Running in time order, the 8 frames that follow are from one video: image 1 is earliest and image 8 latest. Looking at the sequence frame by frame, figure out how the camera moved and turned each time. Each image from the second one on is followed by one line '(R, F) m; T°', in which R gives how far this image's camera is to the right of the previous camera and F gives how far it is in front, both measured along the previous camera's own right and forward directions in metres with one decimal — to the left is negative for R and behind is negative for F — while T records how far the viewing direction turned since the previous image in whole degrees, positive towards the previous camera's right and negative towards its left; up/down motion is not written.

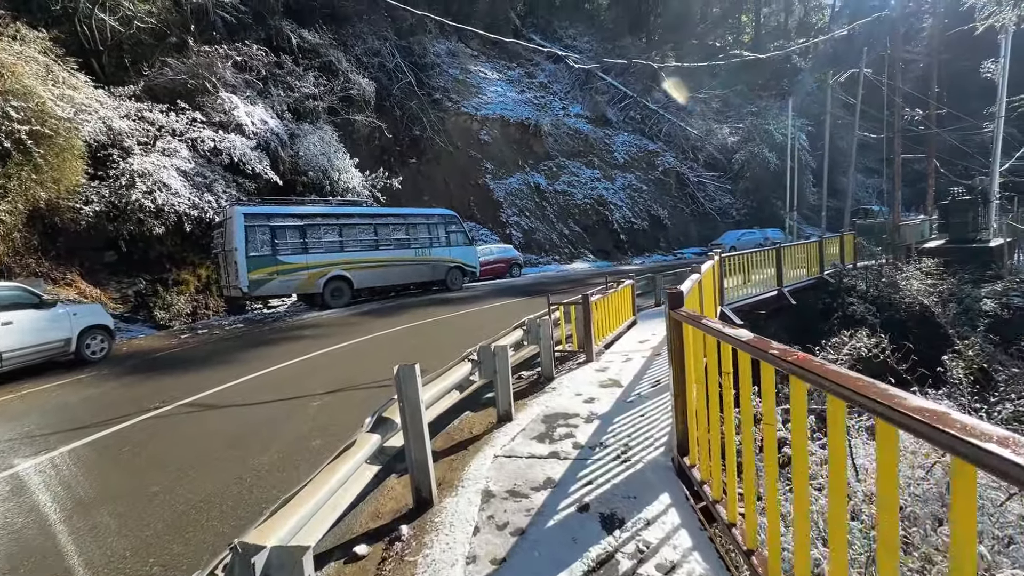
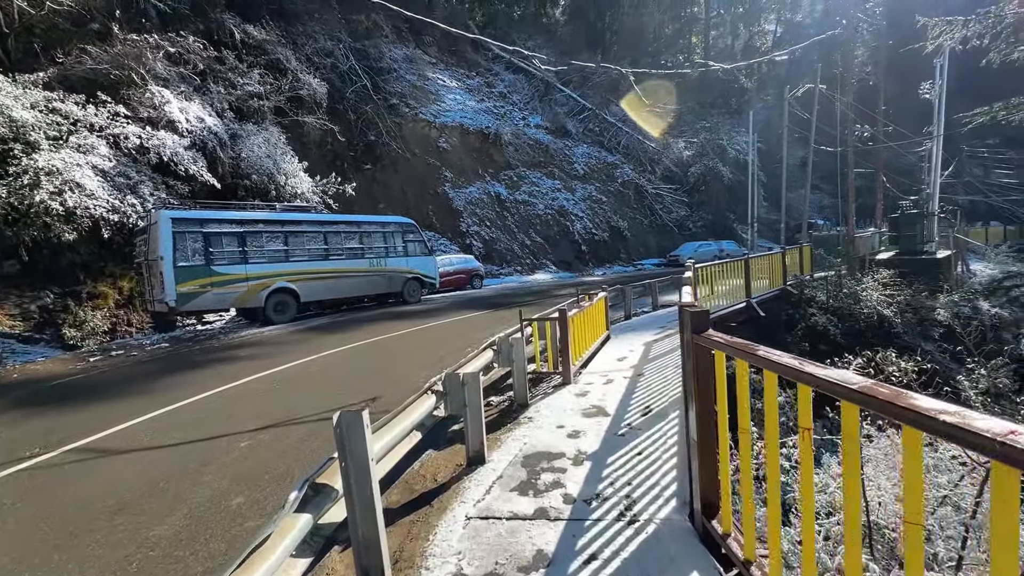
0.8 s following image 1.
(-0.1, +0.8) m; +5°
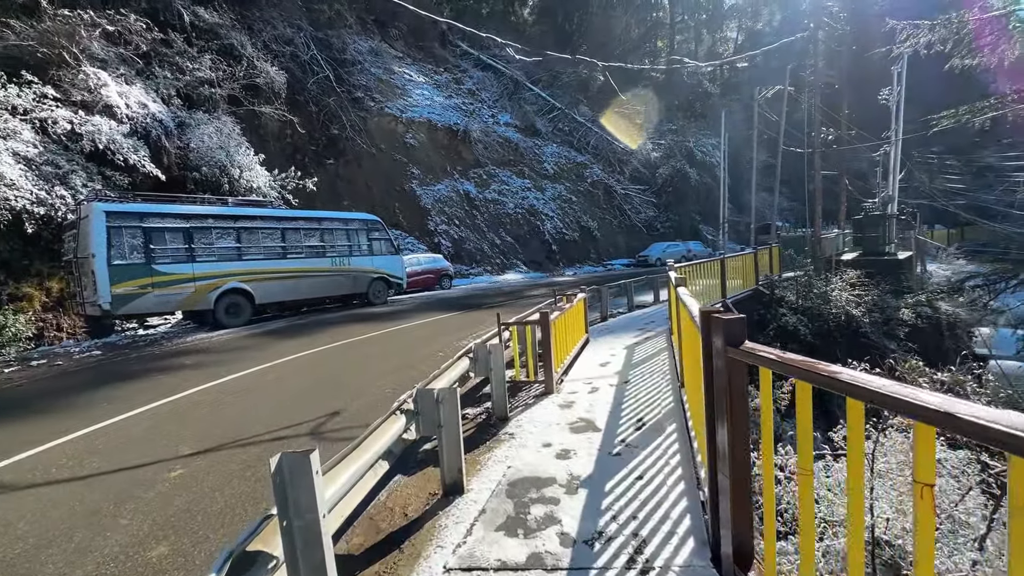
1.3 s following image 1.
(-0.1, +0.5) m; +4°
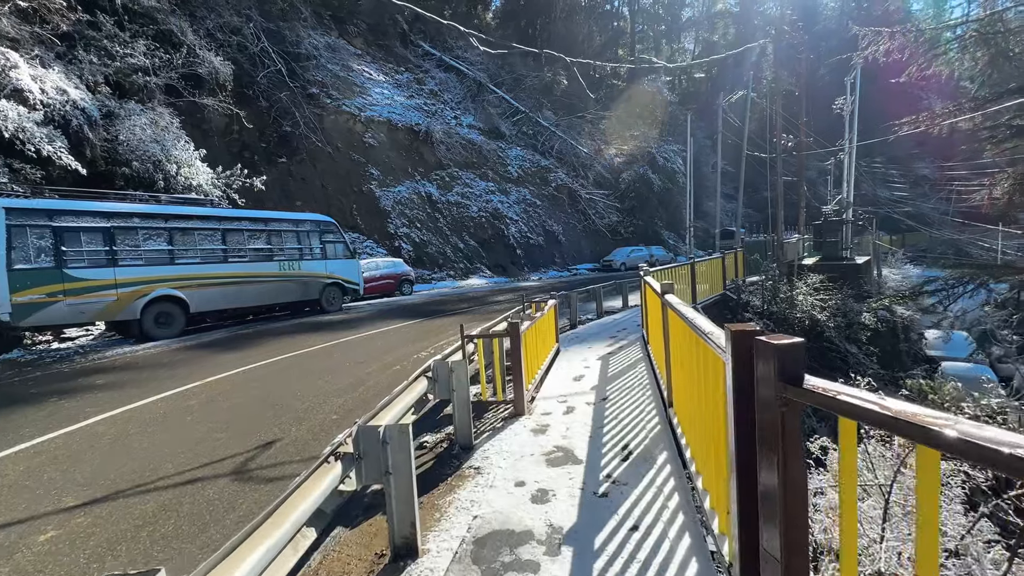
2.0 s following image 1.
(0.0, +0.7) m; +4°
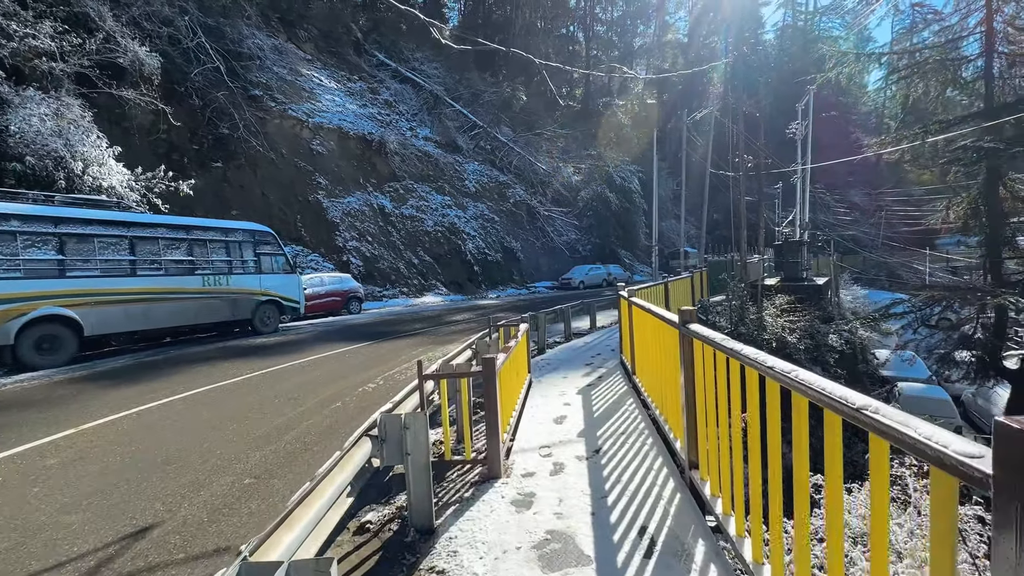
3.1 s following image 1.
(-0.2, +1.1) m; +6°
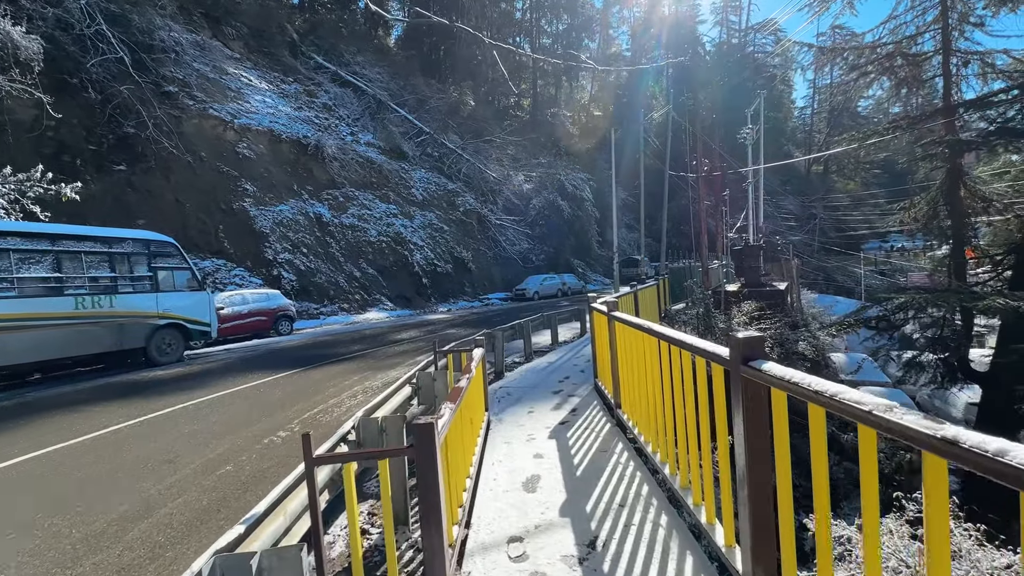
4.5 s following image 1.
(0.0, +1.4) m; +6°
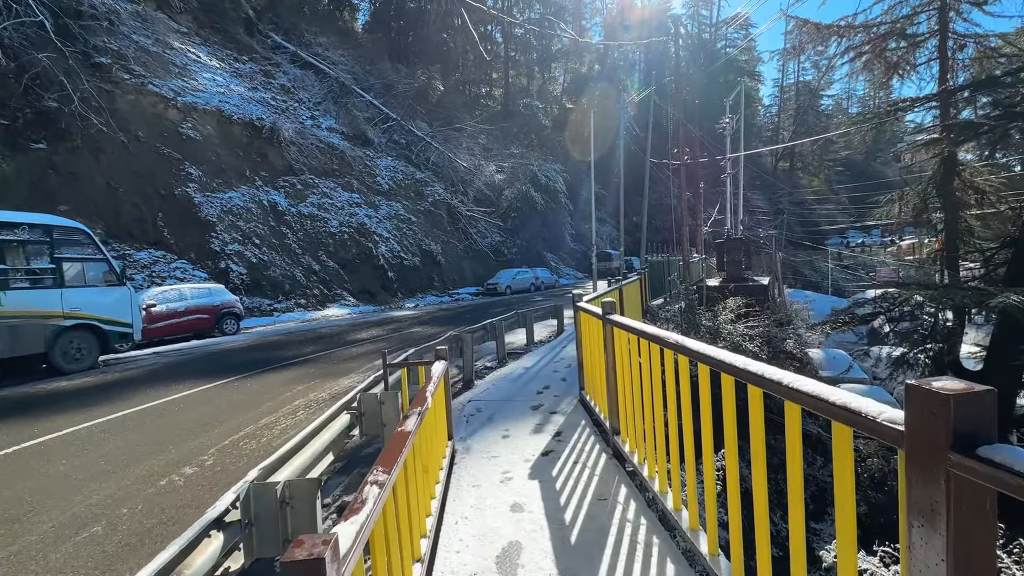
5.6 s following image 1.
(0.0, +1.1) m; +4°
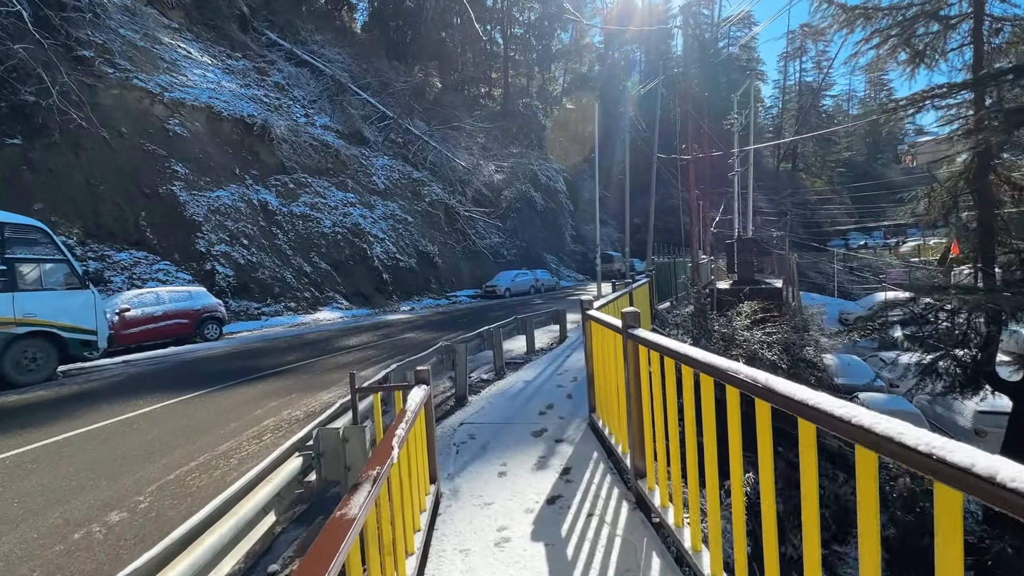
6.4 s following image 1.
(0.0, +0.8) m; 0°
